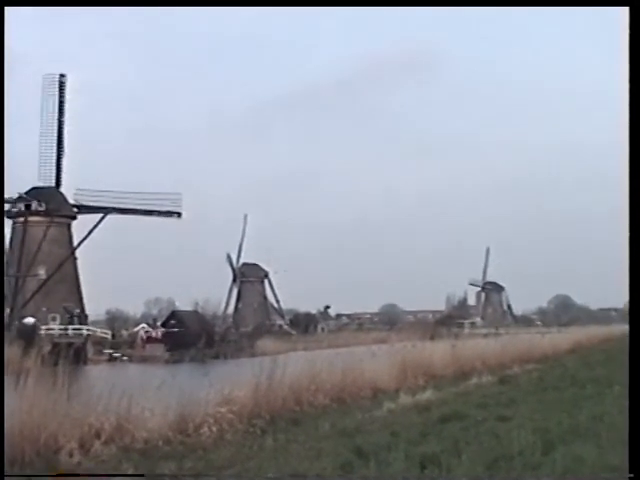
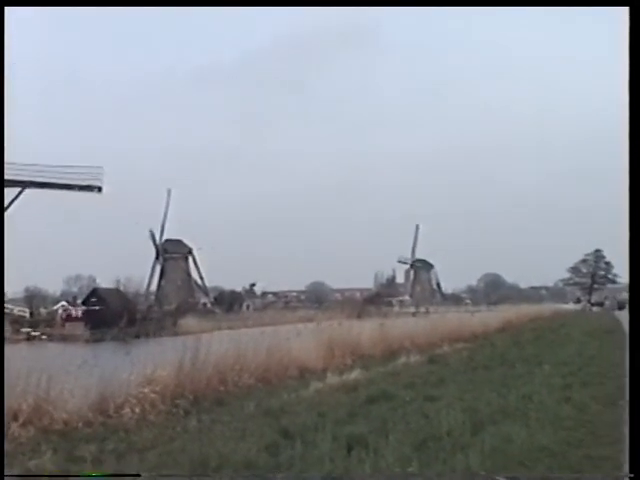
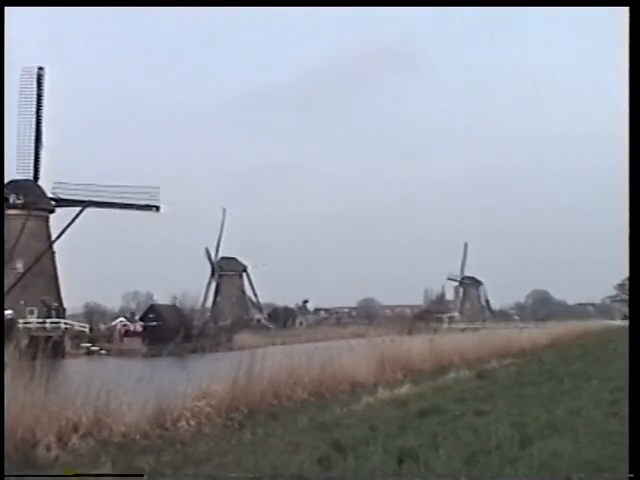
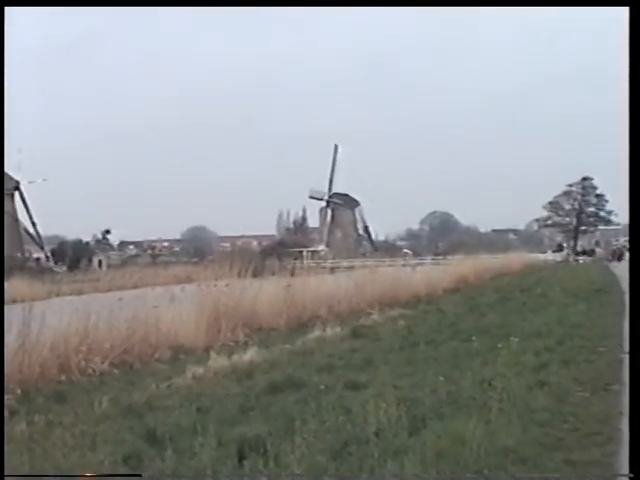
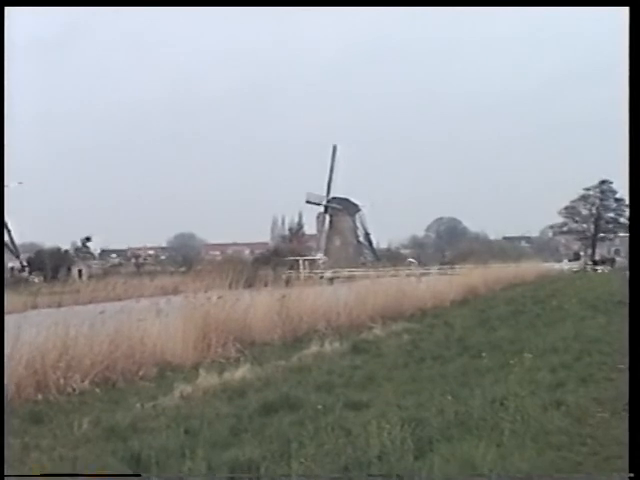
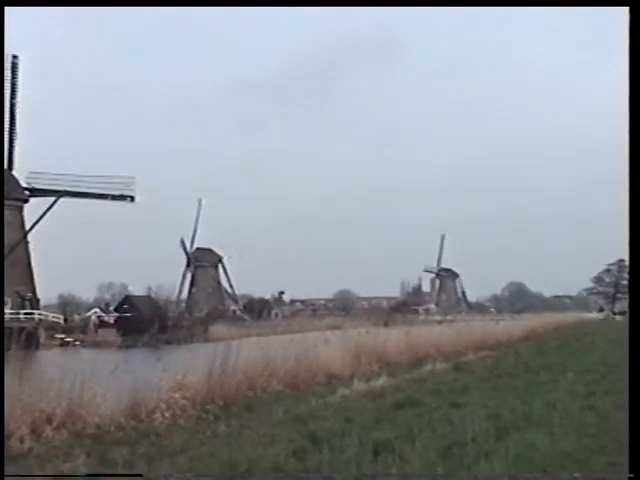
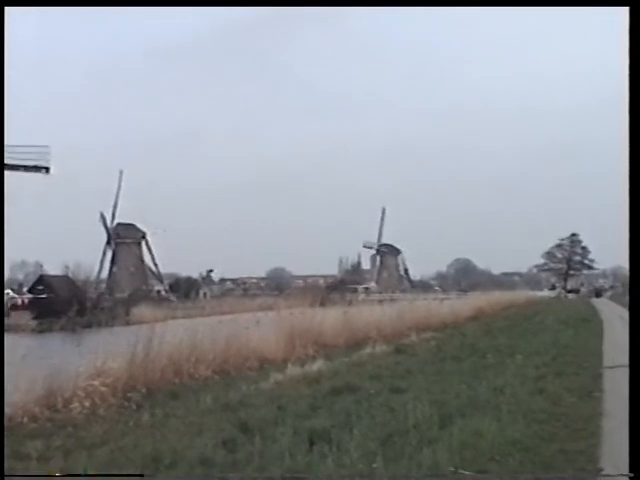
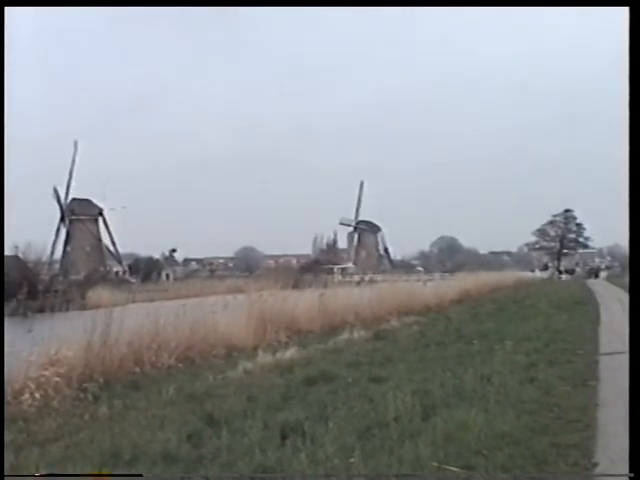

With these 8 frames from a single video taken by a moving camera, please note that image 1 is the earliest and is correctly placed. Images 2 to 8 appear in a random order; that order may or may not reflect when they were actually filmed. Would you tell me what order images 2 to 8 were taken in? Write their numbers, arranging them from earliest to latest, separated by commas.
3, 6, 2, 7, 8, 4, 5
